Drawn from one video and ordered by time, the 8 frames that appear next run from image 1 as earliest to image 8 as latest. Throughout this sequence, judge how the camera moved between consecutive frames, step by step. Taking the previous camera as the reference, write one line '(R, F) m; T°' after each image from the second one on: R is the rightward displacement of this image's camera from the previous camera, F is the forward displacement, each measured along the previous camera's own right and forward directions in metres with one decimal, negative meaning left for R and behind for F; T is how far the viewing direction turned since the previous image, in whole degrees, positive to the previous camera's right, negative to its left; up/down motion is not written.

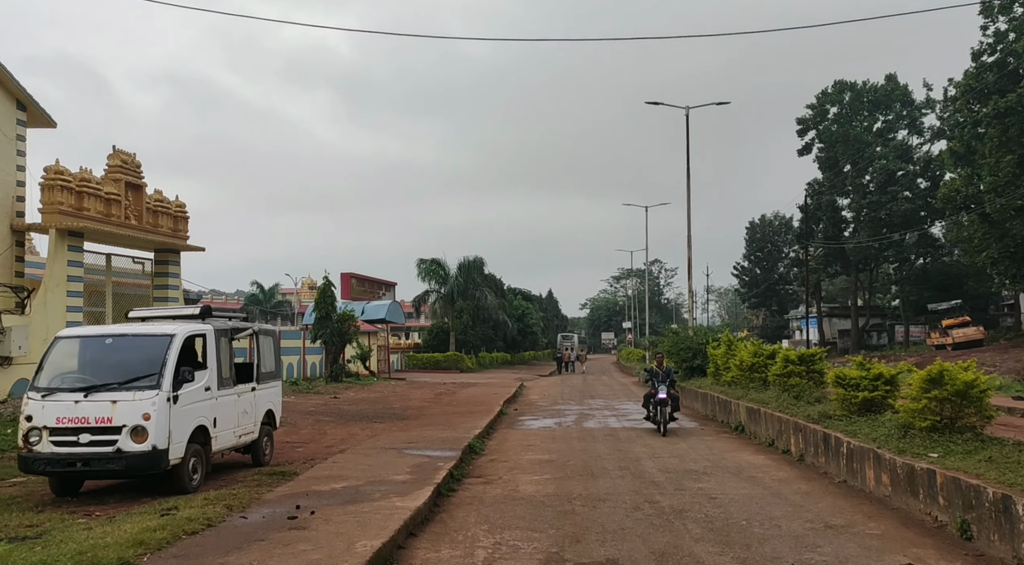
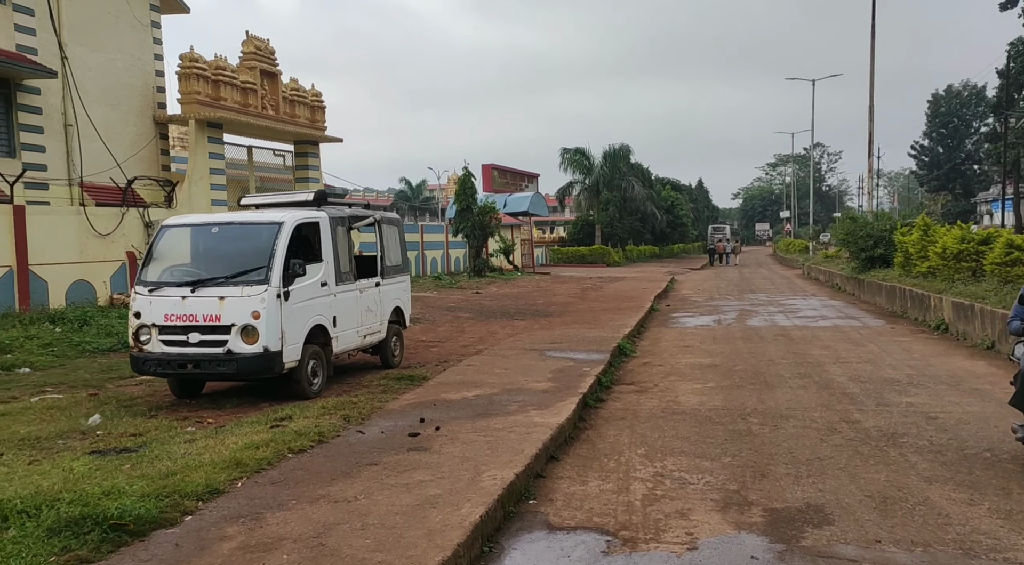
(-0.1, +1.5) m; -11°
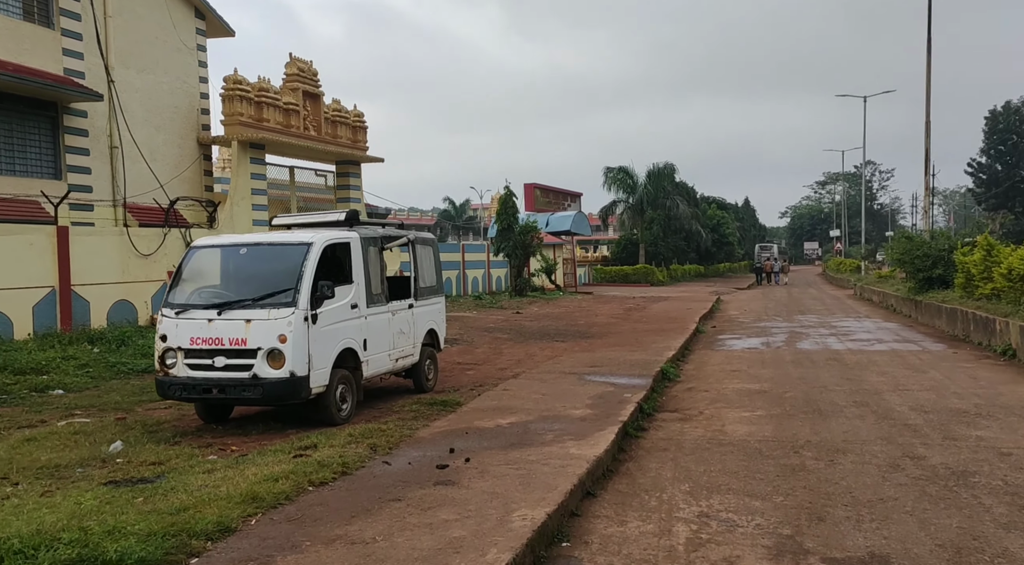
(+0.1, +0.3) m; -3°
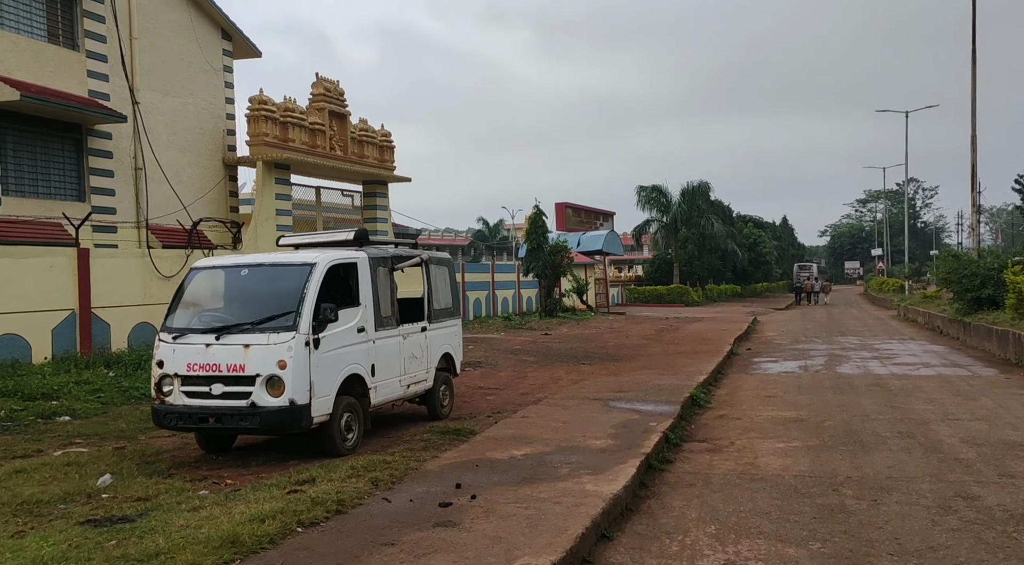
(+0.2, +0.4) m; -3°
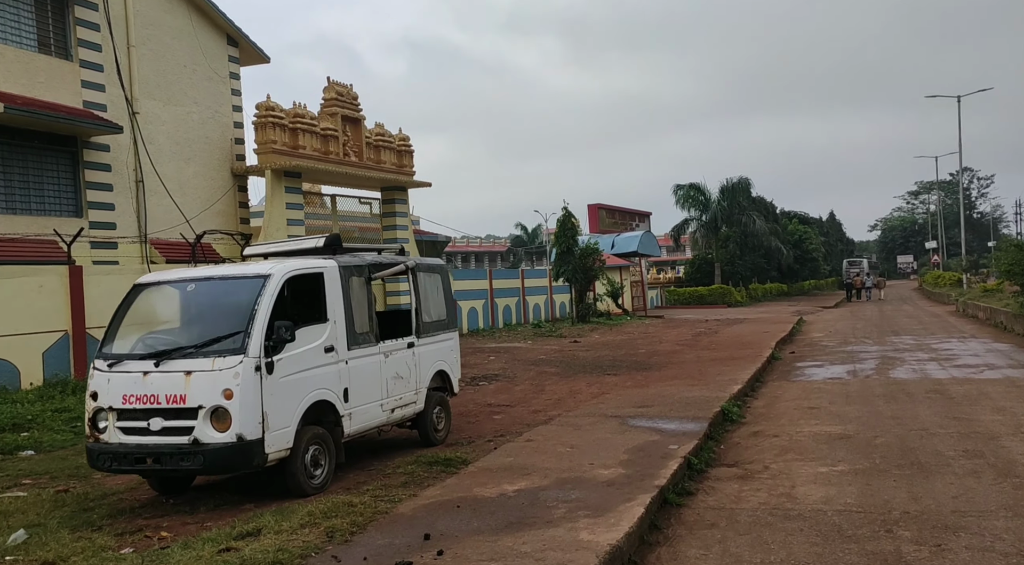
(+0.5, +1.0) m; -3°
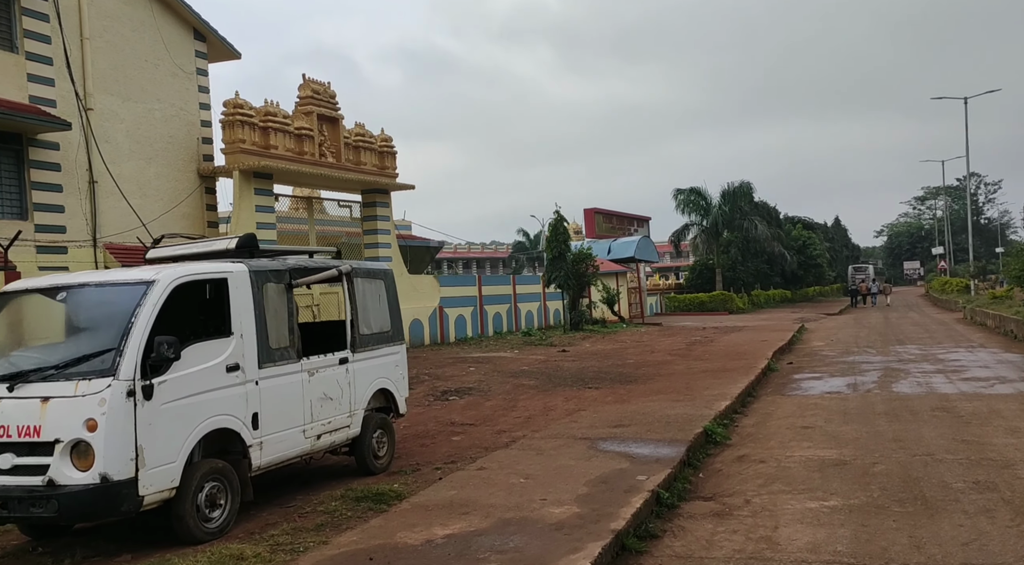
(+0.5, +0.9) m; 0°
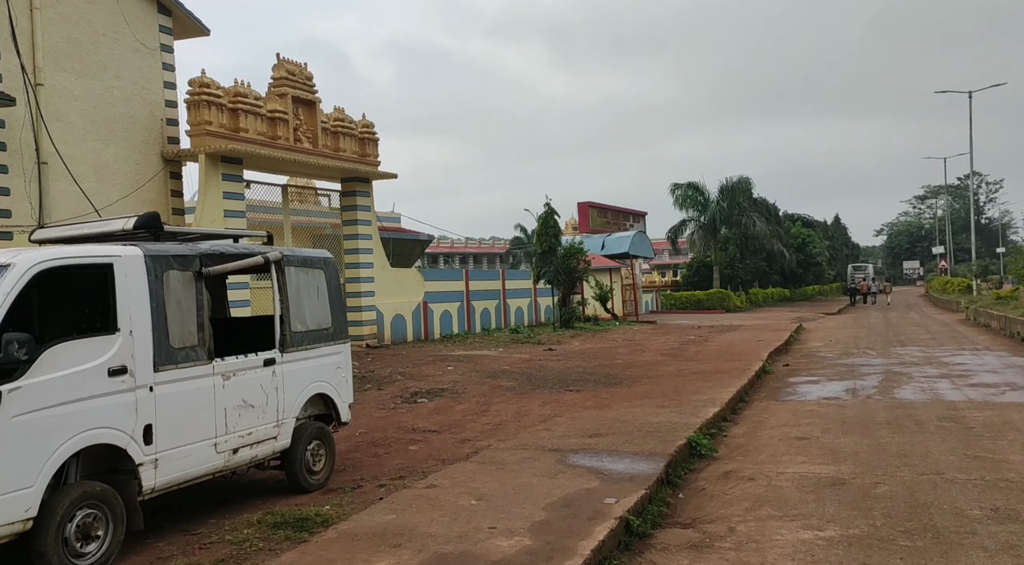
(+0.4, +0.9) m; 0°
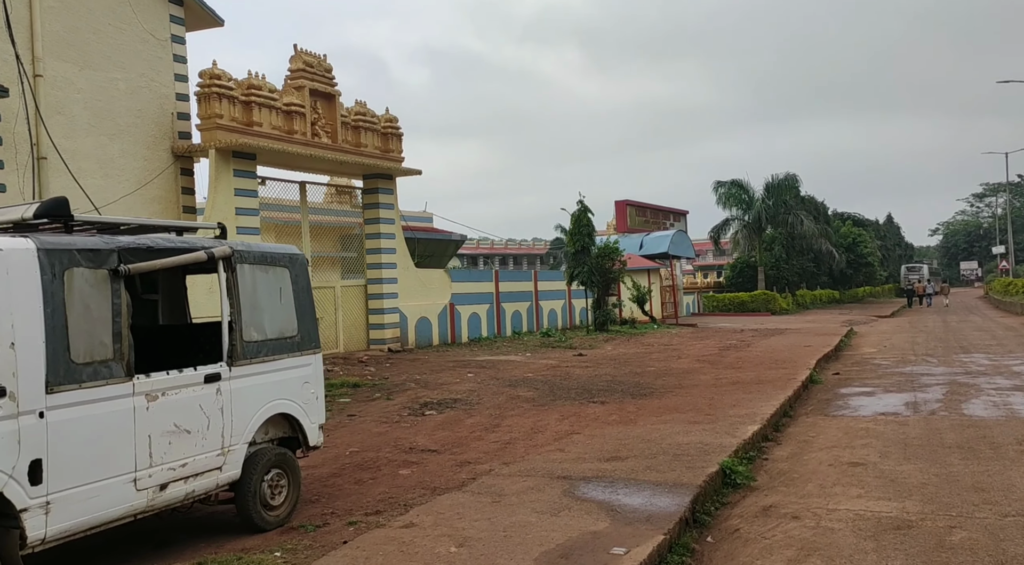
(+0.3, +1.0) m; -3°
